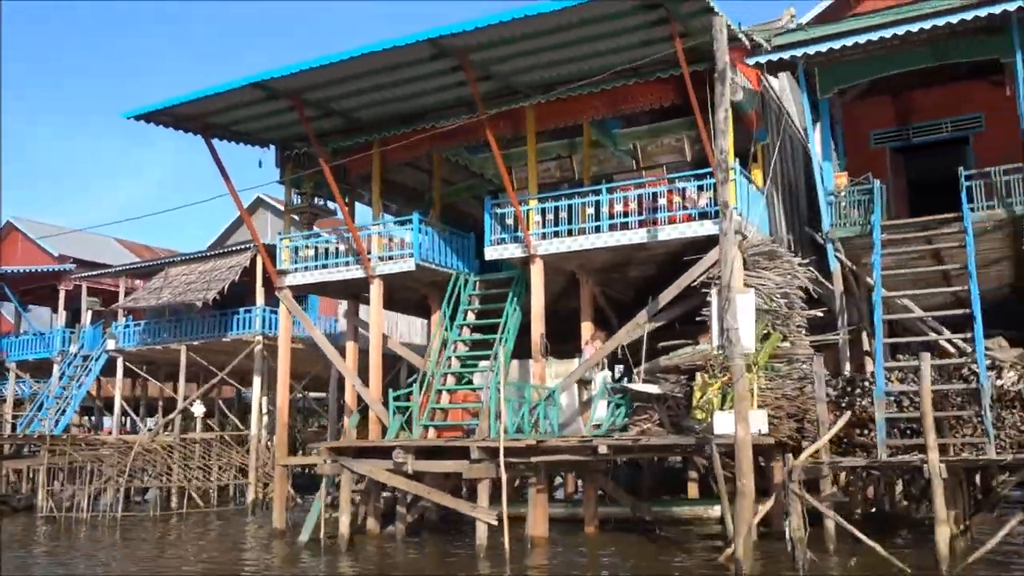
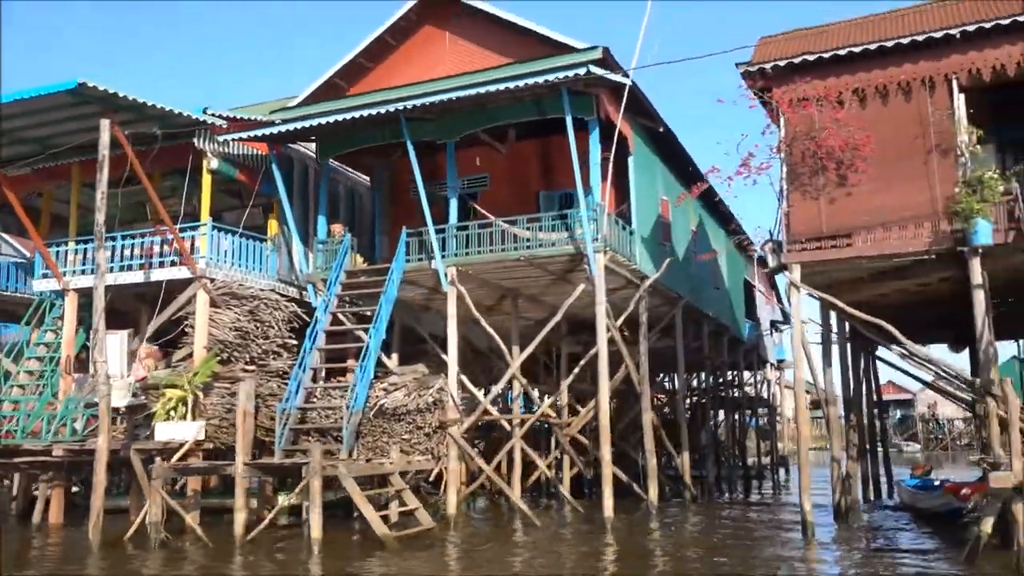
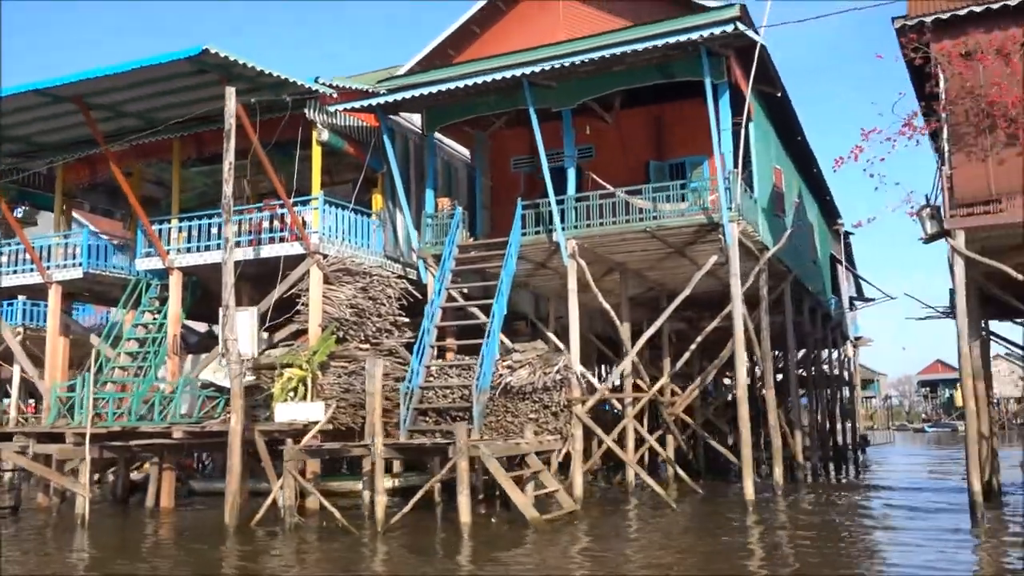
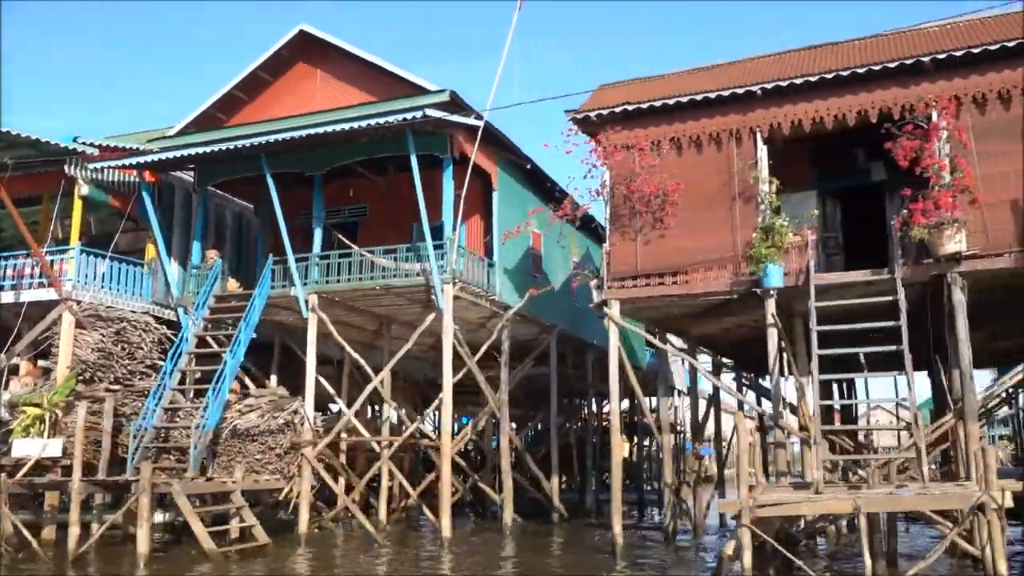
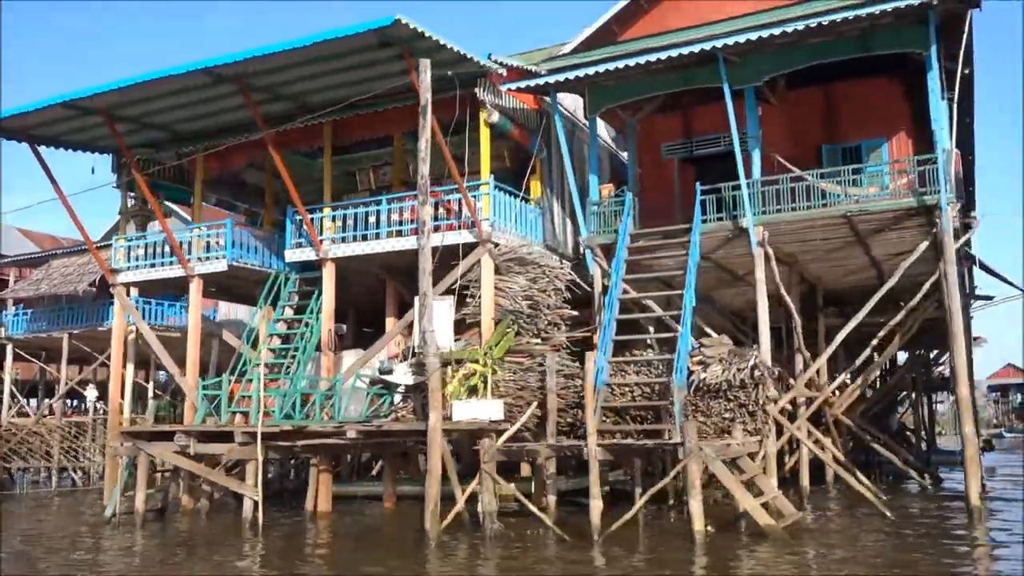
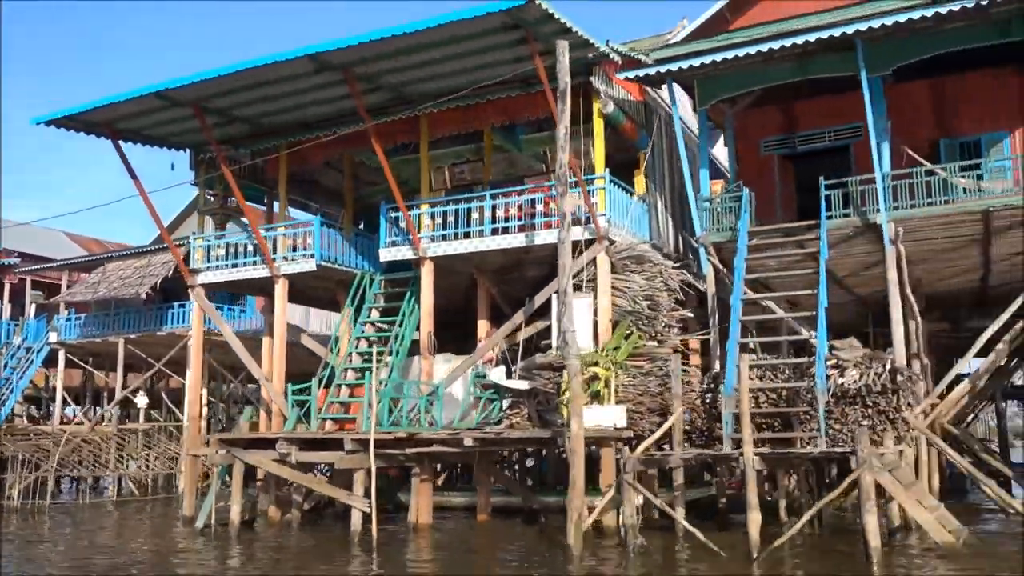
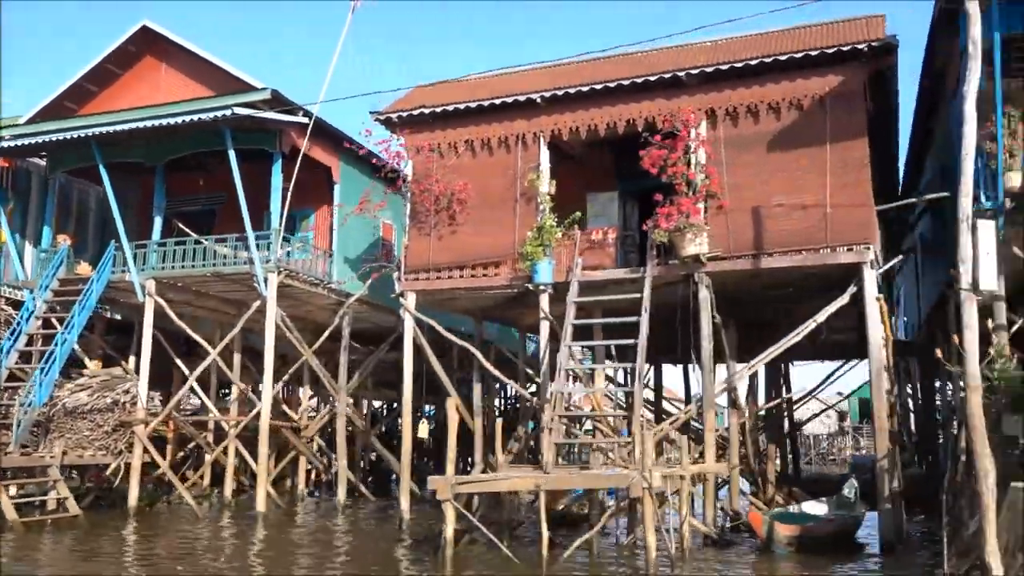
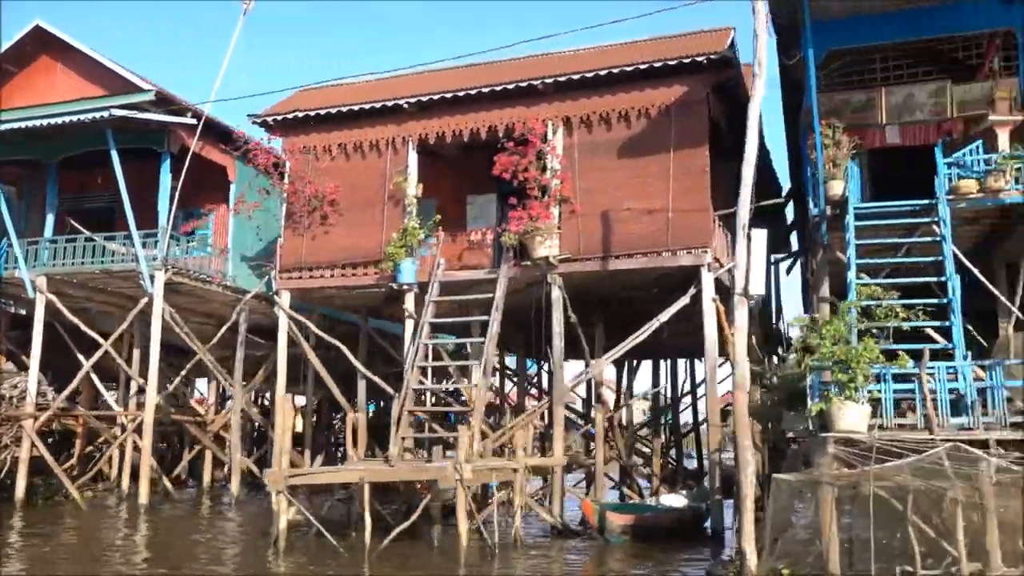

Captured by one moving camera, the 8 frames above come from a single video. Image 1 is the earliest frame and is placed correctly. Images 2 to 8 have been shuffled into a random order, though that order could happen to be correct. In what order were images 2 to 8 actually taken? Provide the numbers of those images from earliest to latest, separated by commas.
6, 5, 3, 2, 4, 7, 8
